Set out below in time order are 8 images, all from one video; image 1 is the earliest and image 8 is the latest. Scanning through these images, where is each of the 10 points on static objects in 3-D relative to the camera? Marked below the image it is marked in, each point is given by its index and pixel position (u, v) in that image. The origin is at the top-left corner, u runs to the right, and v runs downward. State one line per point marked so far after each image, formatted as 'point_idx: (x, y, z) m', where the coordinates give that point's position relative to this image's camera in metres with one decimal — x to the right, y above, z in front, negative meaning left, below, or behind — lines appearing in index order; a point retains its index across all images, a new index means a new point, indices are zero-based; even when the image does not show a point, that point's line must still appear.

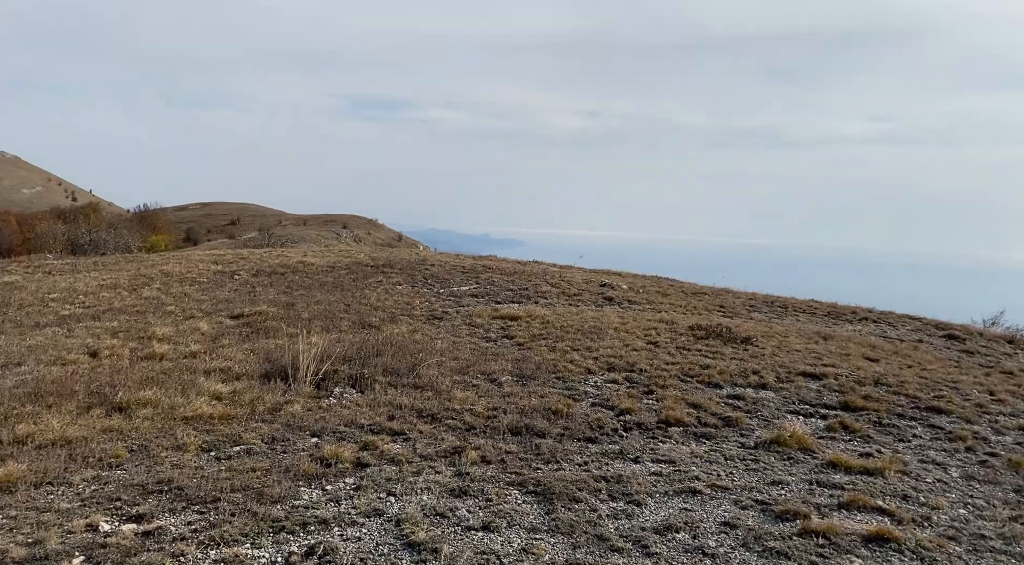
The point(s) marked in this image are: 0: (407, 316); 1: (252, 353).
0: (-2.6, -0.9, +19.4) m
1: (-4.9, -1.3, +14.4) m
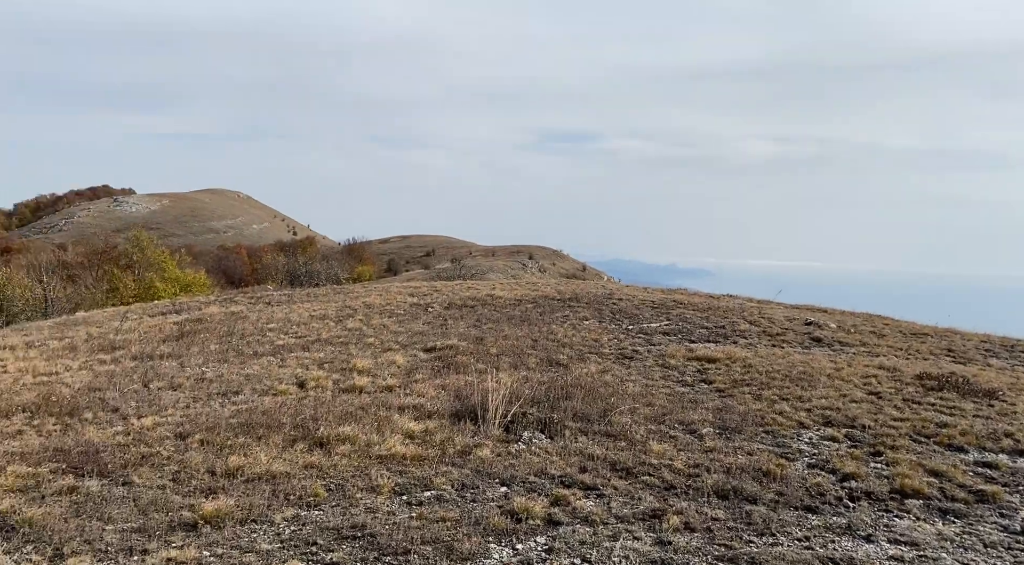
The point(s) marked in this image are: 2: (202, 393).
0: (+2.1, -1.8, +18.7) m
1: (-1.3, -2.0, +14.4) m
2: (-6.2, -2.2, +15.2) m
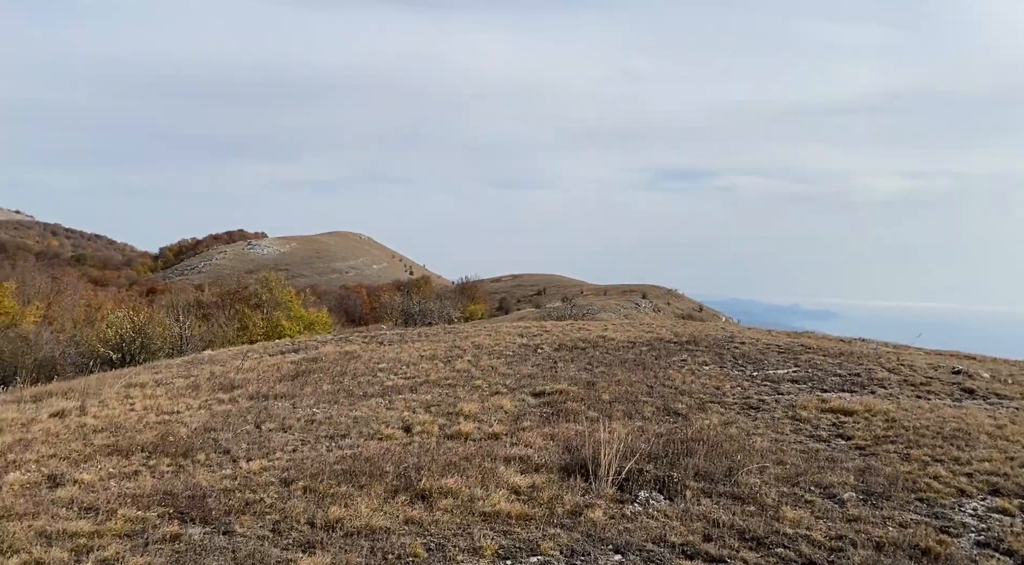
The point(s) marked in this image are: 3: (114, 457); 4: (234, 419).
0: (+4.7, -2.8, +17.4) m
1: (+0.7, -2.8, +13.6) m
2: (-4.0, -3.0, +15.1) m
3: (-7.1, -3.1, +13.7) m
4: (-6.0, -3.0, +16.6) m
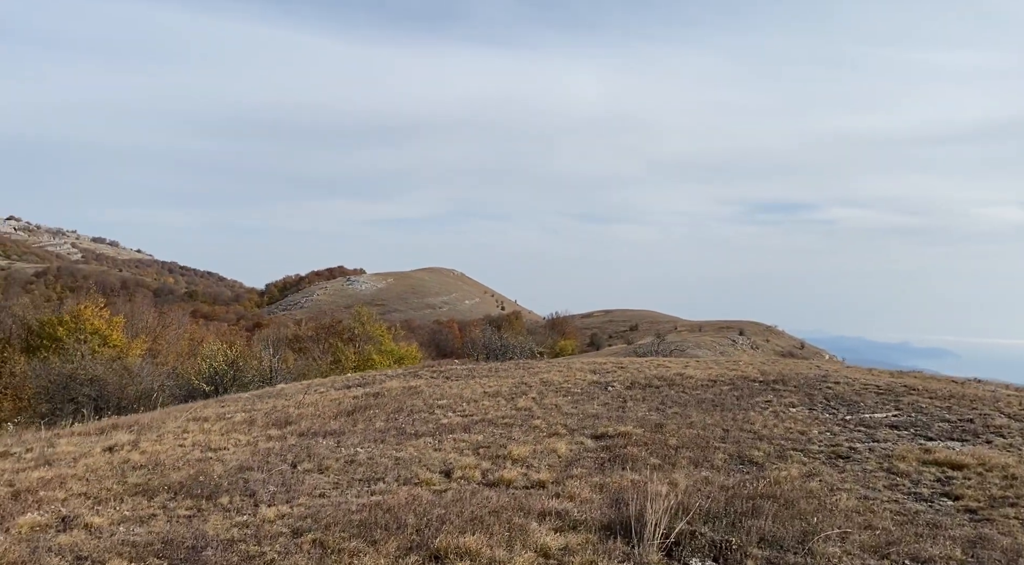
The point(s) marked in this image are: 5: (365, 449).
0: (+5.8, -3.4, +15.4) m
1: (+1.4, -3.3, +12.1) m
2: (-3.1, -3.6, +14.1) m
3: (-6.3, -3.6, +13.0) m
4: (-4.9, -3.6, +15.8) m
5: (-3.2, -3.6, +16.6) m
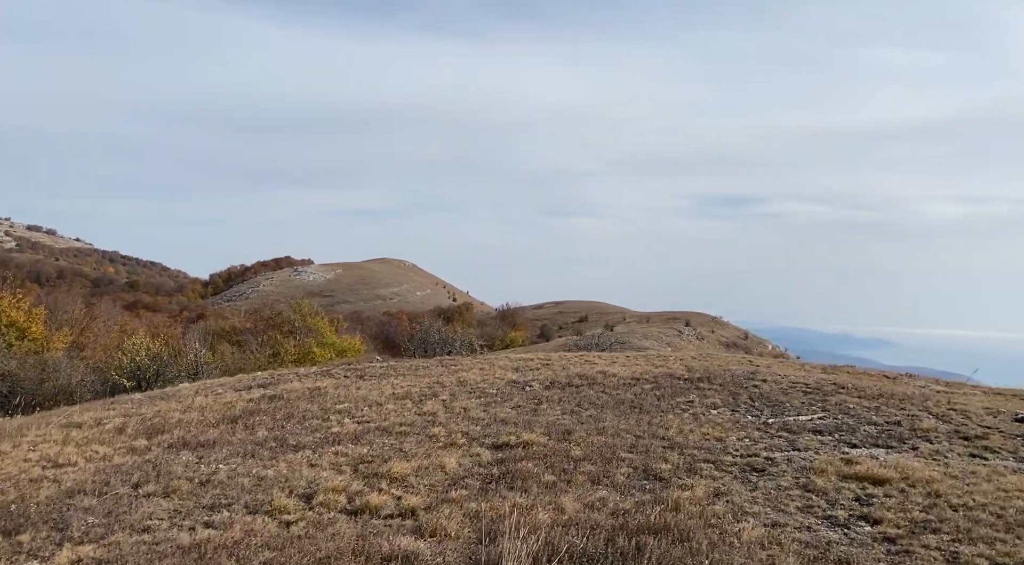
0: (+3.6, -3.3, +13.9) m
1: (-0.5, -3.2, +10.4) m
2: (-5.1, -3.5, +12.0) m
3: (-8.3, -3.6, +10.8) m
4: (-7.1, -3.5, +13.7) m
5: (-5.4, -3.5, +14.6) m
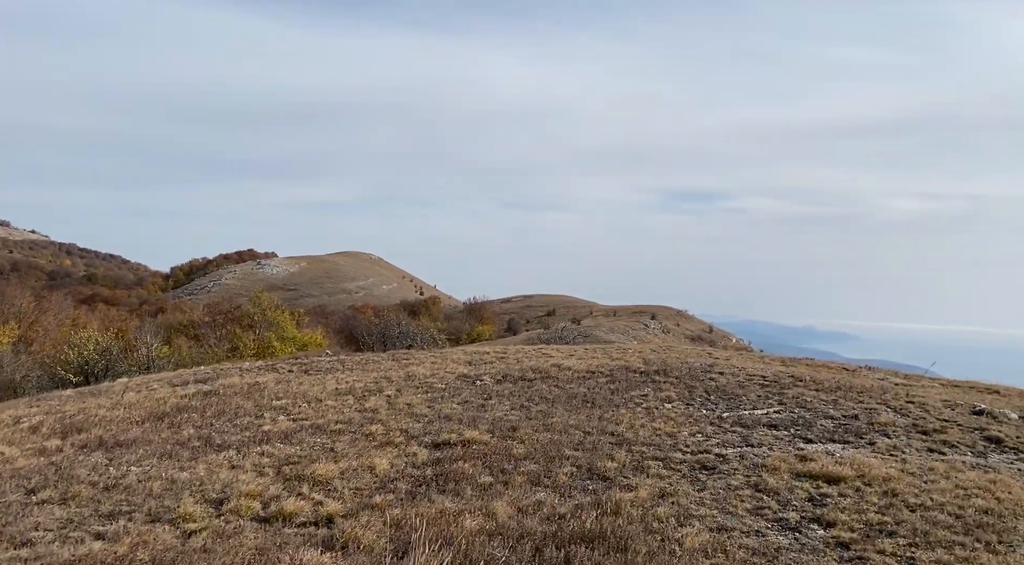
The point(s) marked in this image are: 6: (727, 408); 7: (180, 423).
0: (+2.5, -3.1, +13.1) m
1: (-1.5, -3.0, +9.4) m
2: (-6.1, -3.3, +10.9) m
3: (-9.3, -3.3, +9.5) m
4: (-8.1, -3.3, +12.5) m
5: (-6.5, -3.3, +13.4) m
6: (+5.3, -3.1, +19.1) m
7: (-7.8, -3.3, +18.0) m
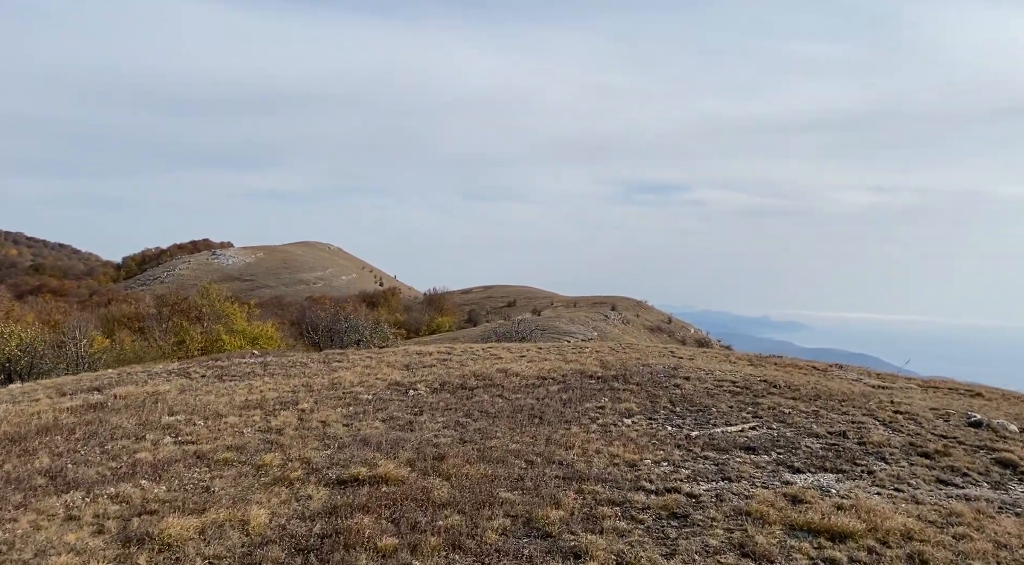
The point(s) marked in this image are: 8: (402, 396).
0: (+1.4, -3.1, +10.4) m
1: (-2.4, -3.0, +6.4) m
2: (-7.1, -3.3, +7.7) m
3: (-10.2, -3.3, +6.2) m
4: (-9.2, -3.2, +9.2) m
5: (-7.6, -3.2, +10.2) m
6: (+3.9, -3.0, +16.4) m
7: (-9.1, -3.2, +14.8) m
8: (-2.7, -2.8, +19.1) m
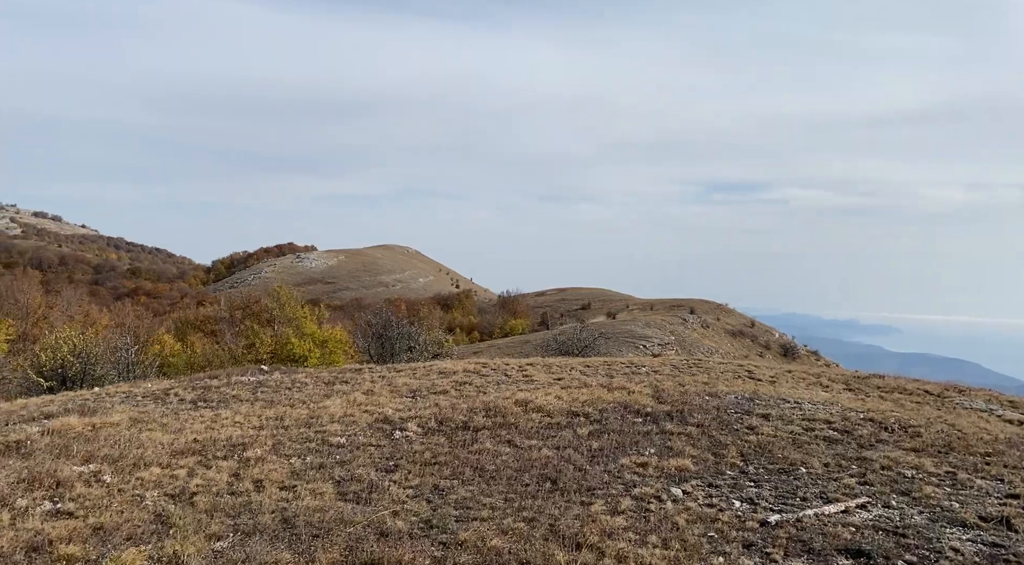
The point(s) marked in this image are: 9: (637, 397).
0: (+0.8, -3.2, +5.6) m
1: (-3.3, -3.2, +2.1) m
2: (-7.9, -3.4, +3.8) m
3: (-11.1, -3.5, +2.6) m
4: (-9.9, -3.4, +5.5) m
5: (-8.1, -3.4, +6.3) m
6: (+3.9, -3.2, +11.4) m
7: (-9.2, -3.4, +11.0) m
8: (-2.4, -3.0, +14.7) m
9: (+3.0, -2.7, +18.4) m
